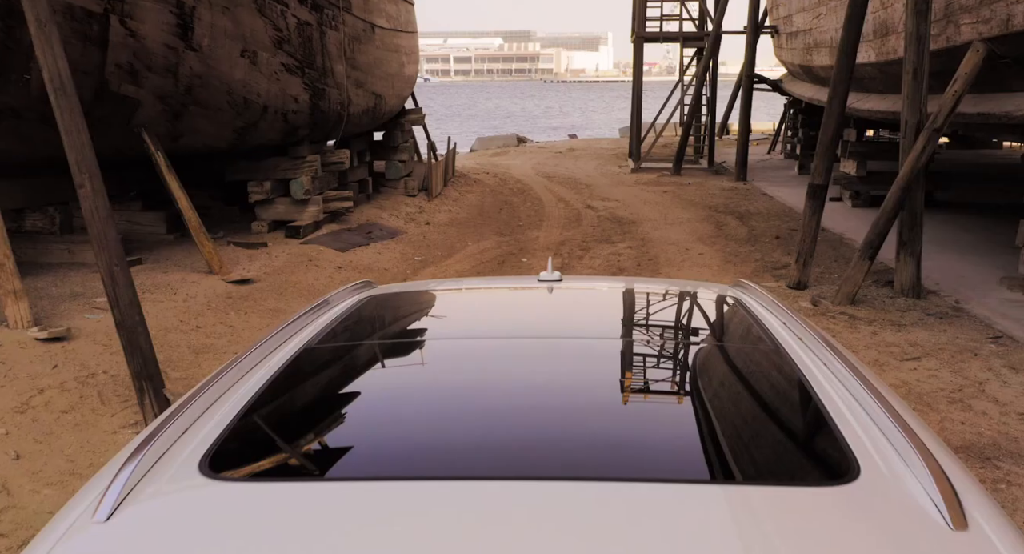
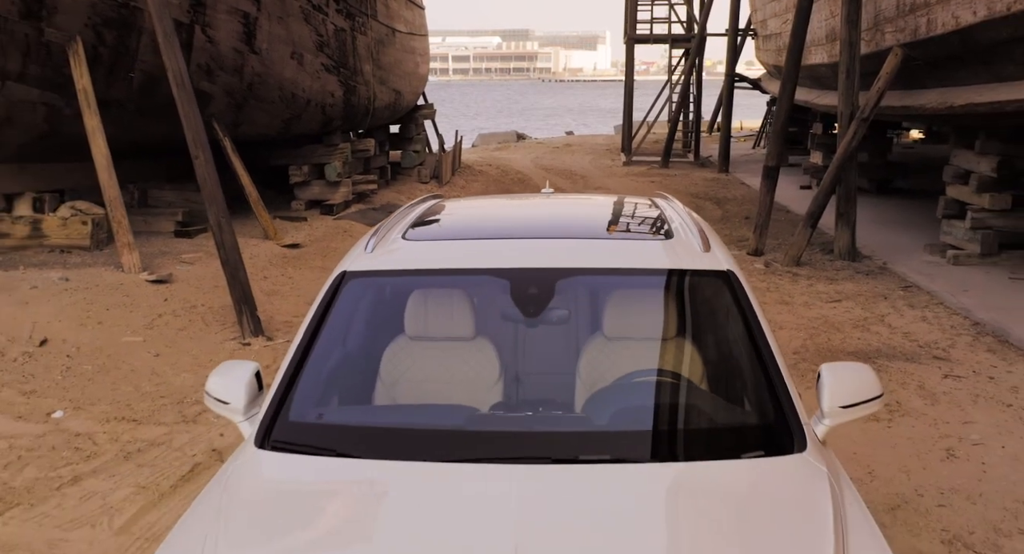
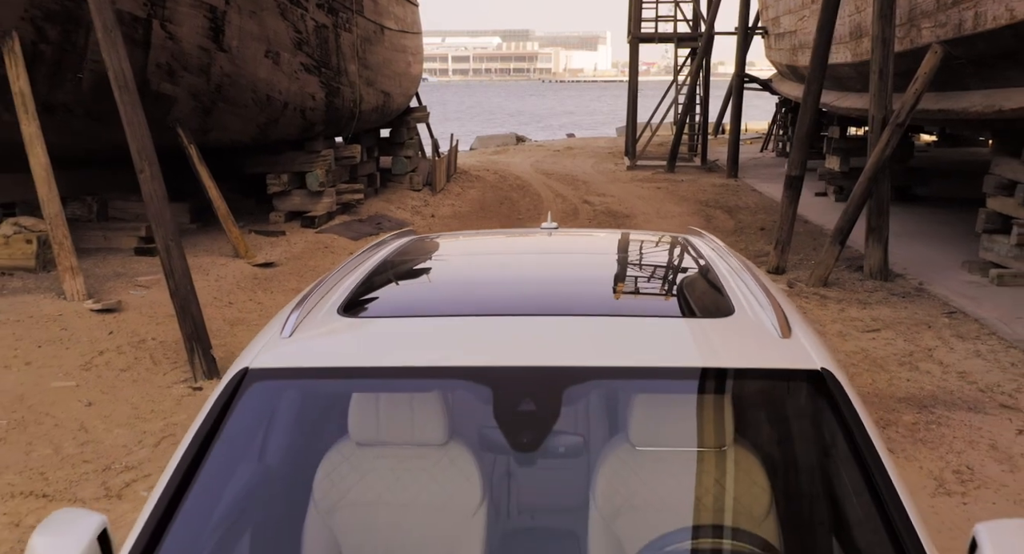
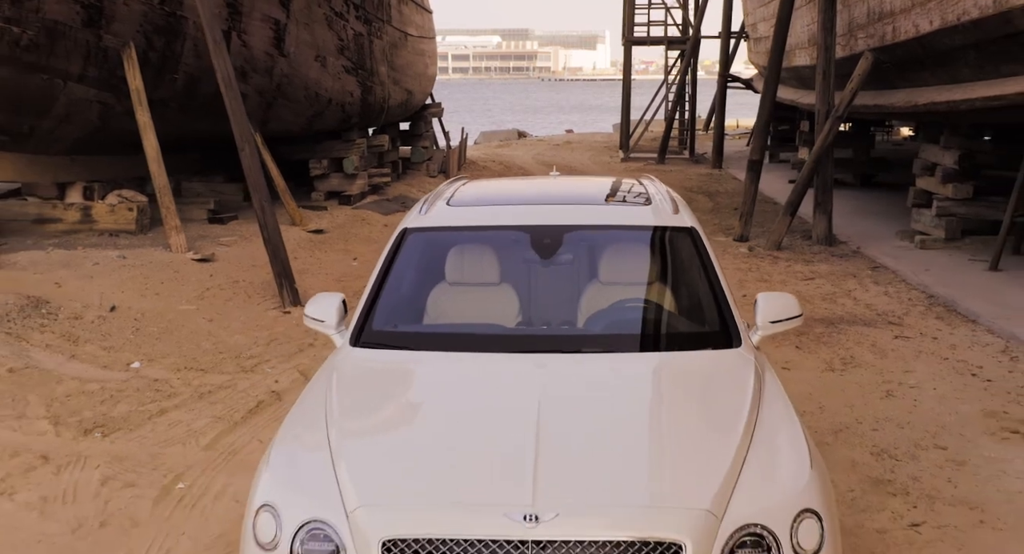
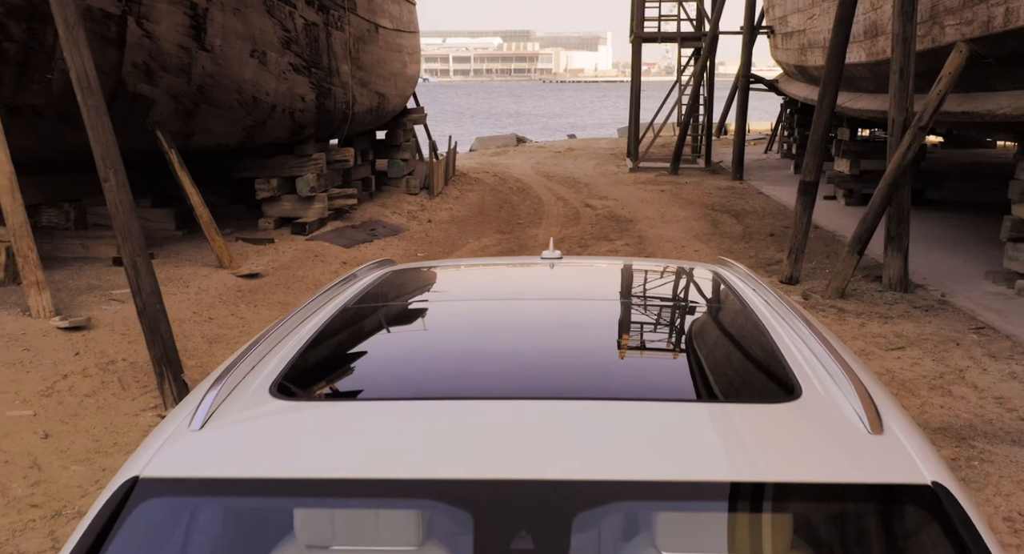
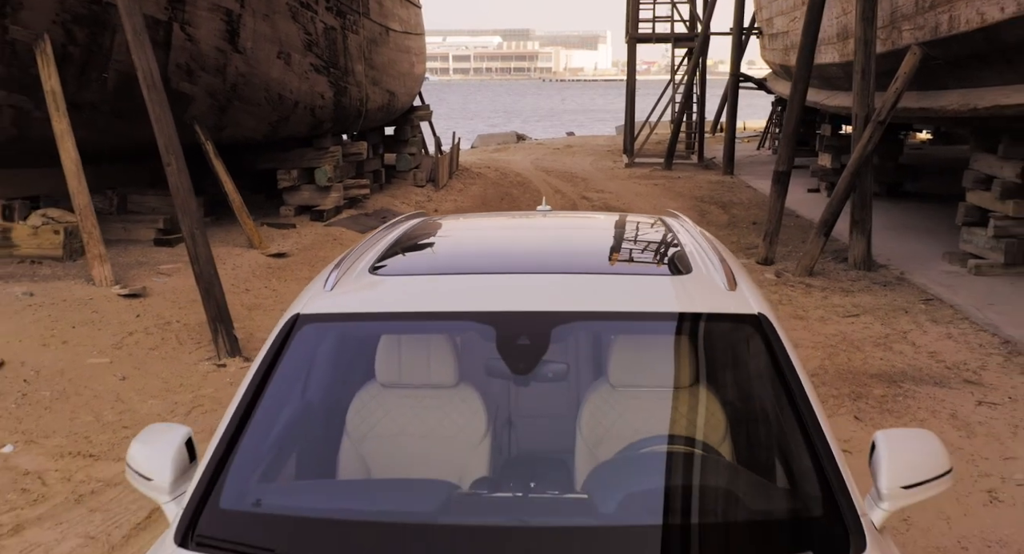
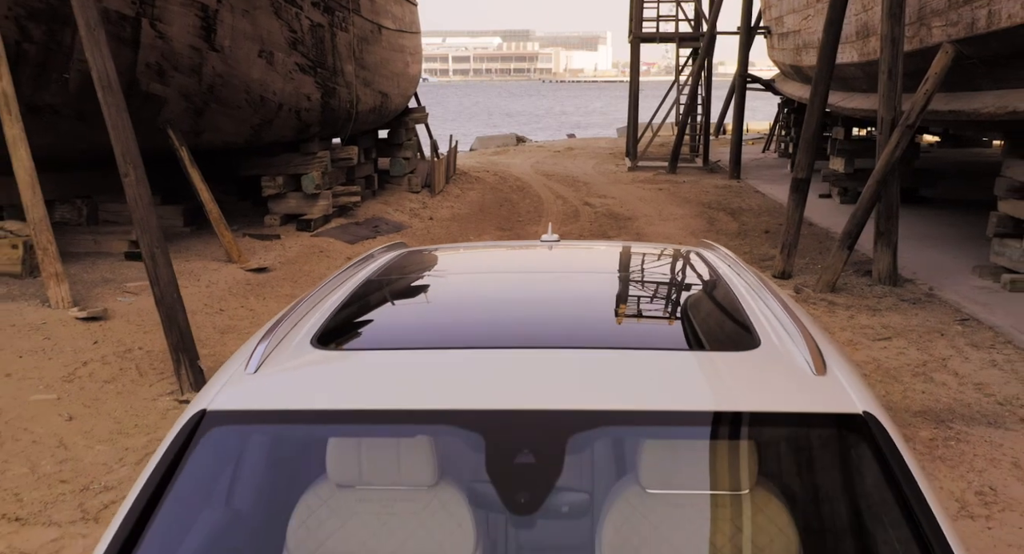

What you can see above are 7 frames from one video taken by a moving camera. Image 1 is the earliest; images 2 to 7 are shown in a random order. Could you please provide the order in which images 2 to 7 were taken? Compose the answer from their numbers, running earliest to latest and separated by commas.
5, 7, 3, 6, 2, 4
